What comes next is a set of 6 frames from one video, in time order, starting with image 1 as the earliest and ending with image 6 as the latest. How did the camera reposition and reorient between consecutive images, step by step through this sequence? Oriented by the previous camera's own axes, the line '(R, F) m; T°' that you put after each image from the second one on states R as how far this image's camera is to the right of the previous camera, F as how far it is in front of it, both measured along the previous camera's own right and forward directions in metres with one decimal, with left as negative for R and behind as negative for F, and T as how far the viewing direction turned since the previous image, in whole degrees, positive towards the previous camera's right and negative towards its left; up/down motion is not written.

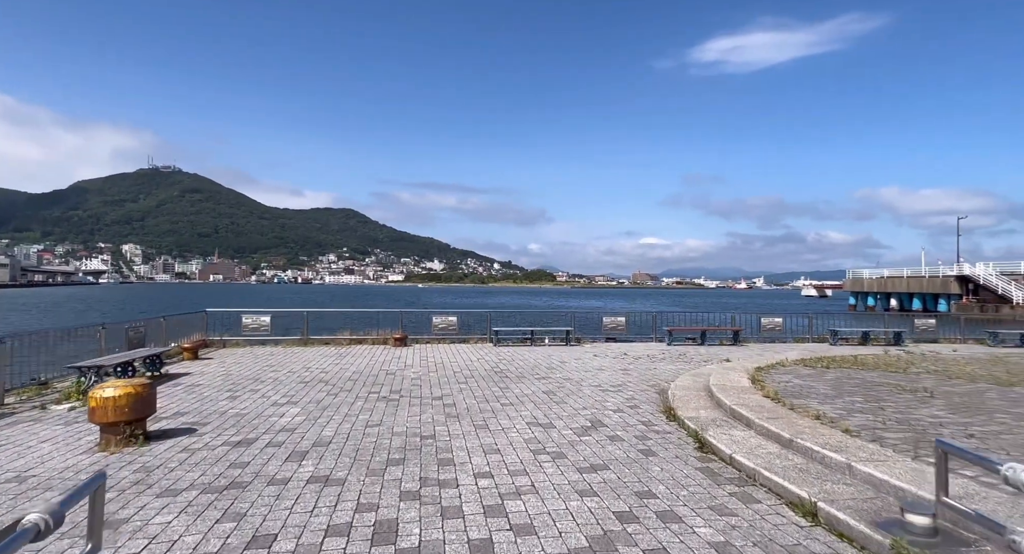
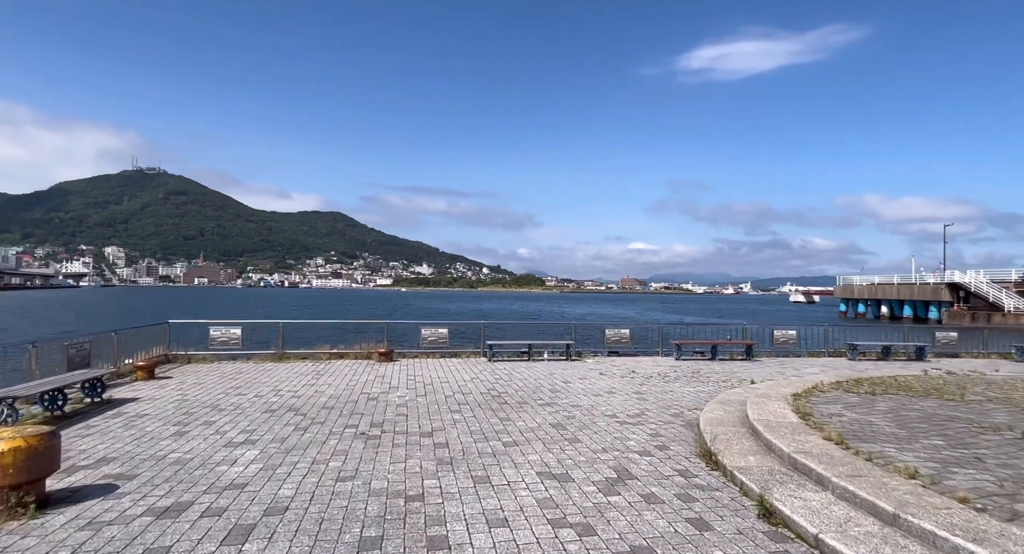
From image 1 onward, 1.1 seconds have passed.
(-0.2, +1.6) m; +1°
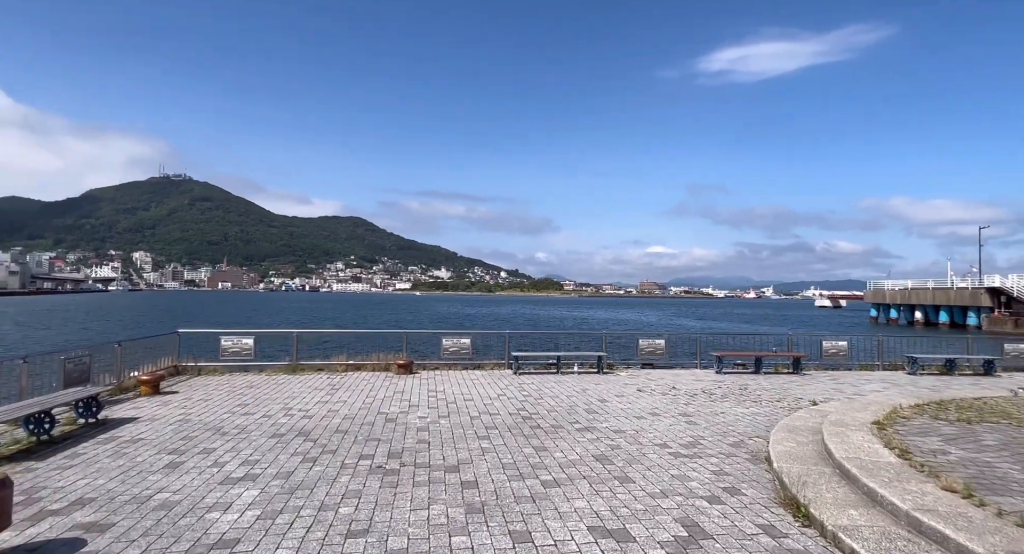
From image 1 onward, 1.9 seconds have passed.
(-0.2, +1.2) m; -2°
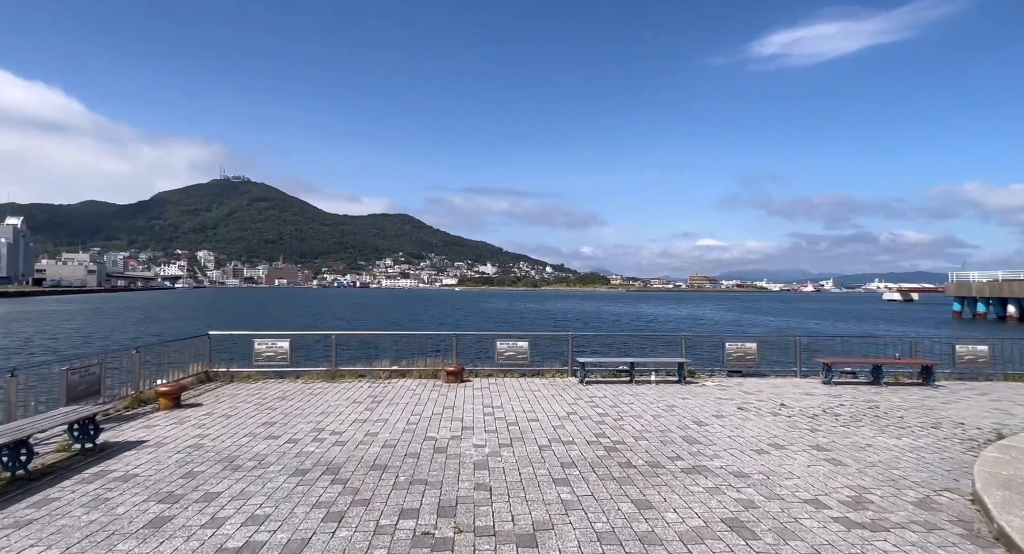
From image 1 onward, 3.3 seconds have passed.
(-0.4, +2.3) m; -5°
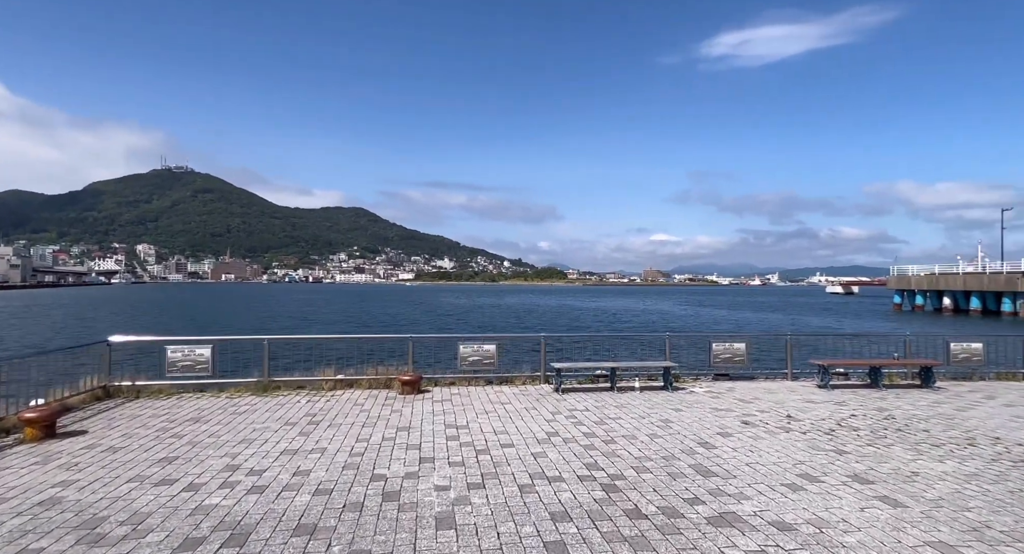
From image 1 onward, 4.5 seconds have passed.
(-0.2, +1.9) m; +4°
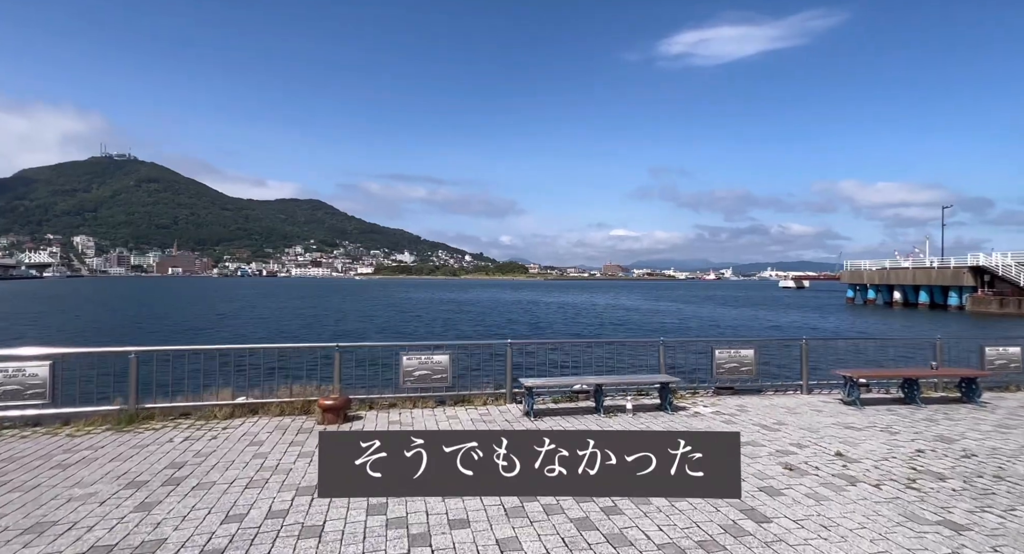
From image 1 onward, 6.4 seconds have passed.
(0.0, +3.0) m; +4°
